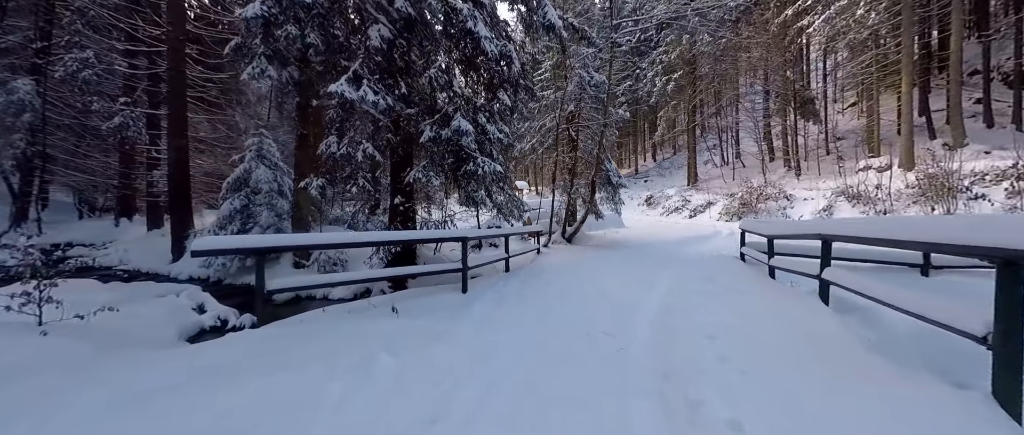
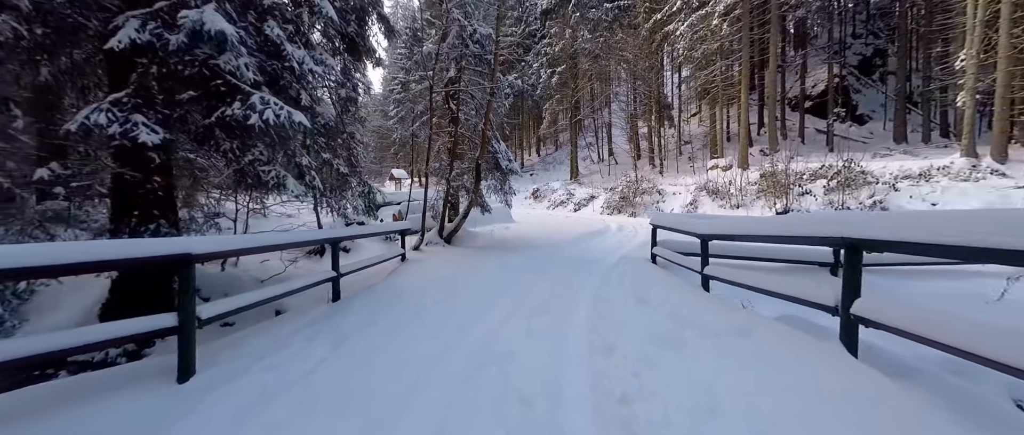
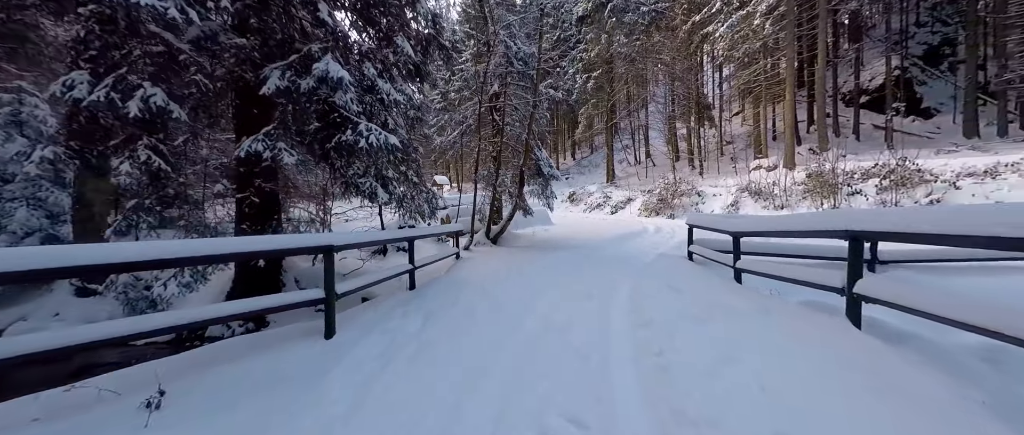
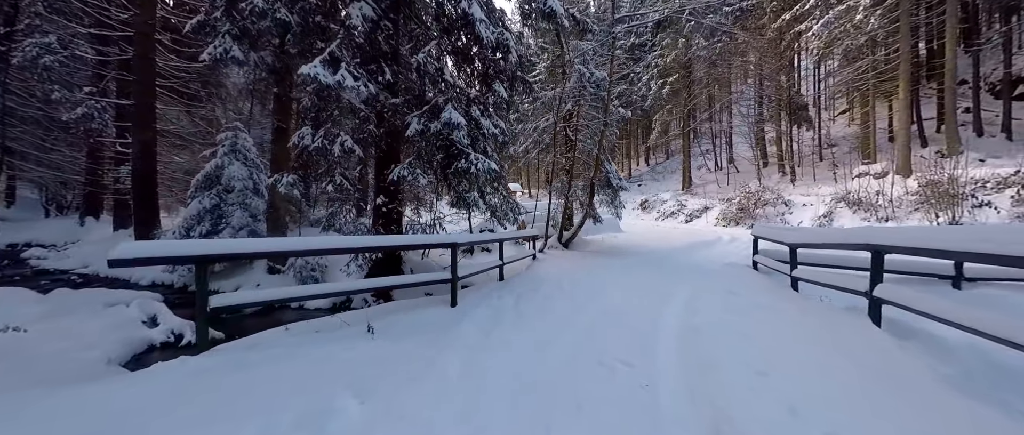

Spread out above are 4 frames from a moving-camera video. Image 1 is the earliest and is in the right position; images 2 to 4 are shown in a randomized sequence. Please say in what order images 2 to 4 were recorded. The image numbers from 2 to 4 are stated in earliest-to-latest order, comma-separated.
4, 3, 2
